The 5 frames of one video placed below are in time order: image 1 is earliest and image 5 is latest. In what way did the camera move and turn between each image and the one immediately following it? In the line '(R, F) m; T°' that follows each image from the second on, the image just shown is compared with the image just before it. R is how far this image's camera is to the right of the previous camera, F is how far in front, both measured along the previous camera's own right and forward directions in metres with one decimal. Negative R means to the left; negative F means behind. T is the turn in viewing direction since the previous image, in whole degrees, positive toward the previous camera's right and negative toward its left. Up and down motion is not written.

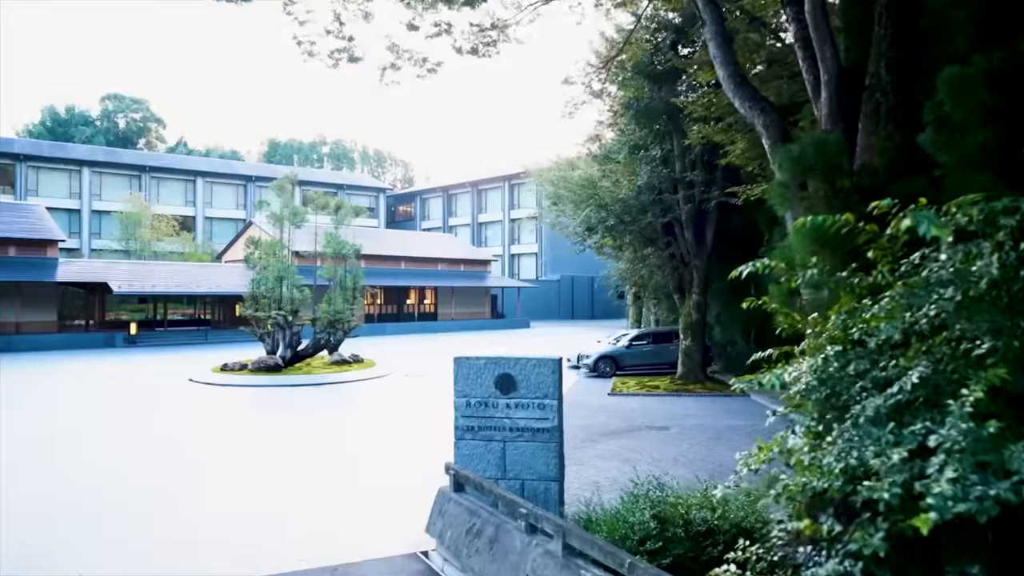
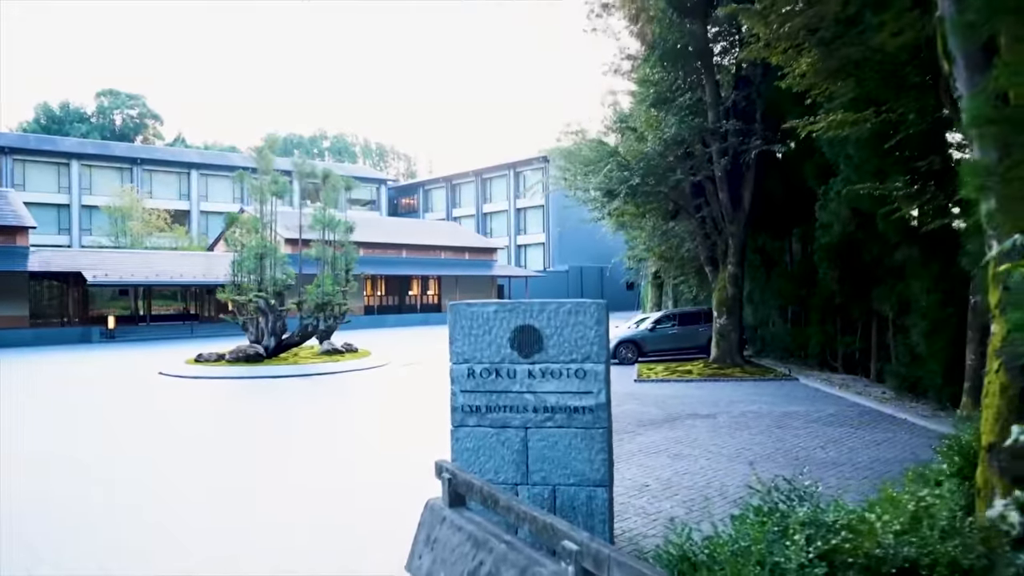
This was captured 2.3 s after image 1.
(-0.1, +2.3) m; 0°
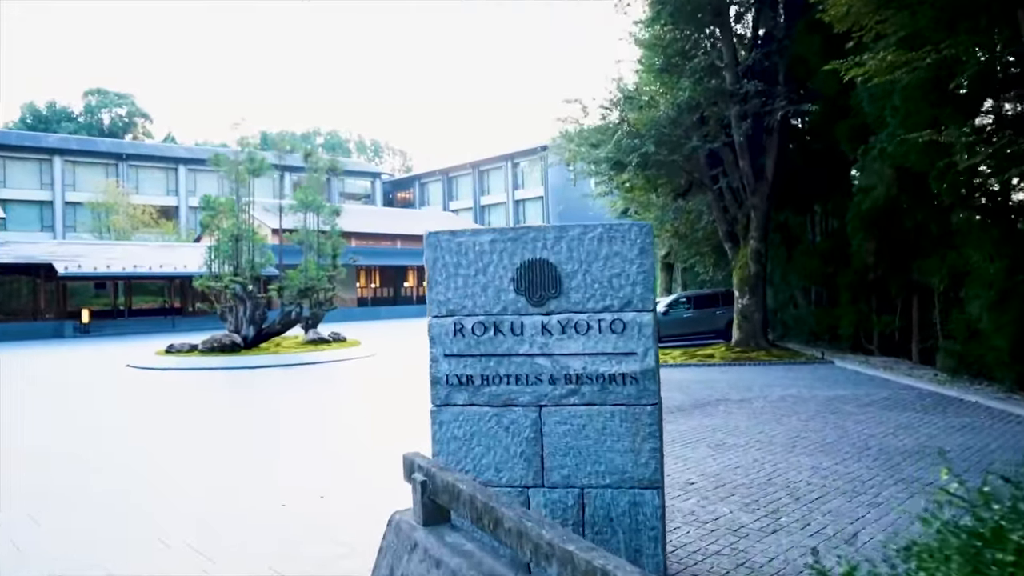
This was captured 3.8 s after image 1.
(0.0, +1.5) m; 0°
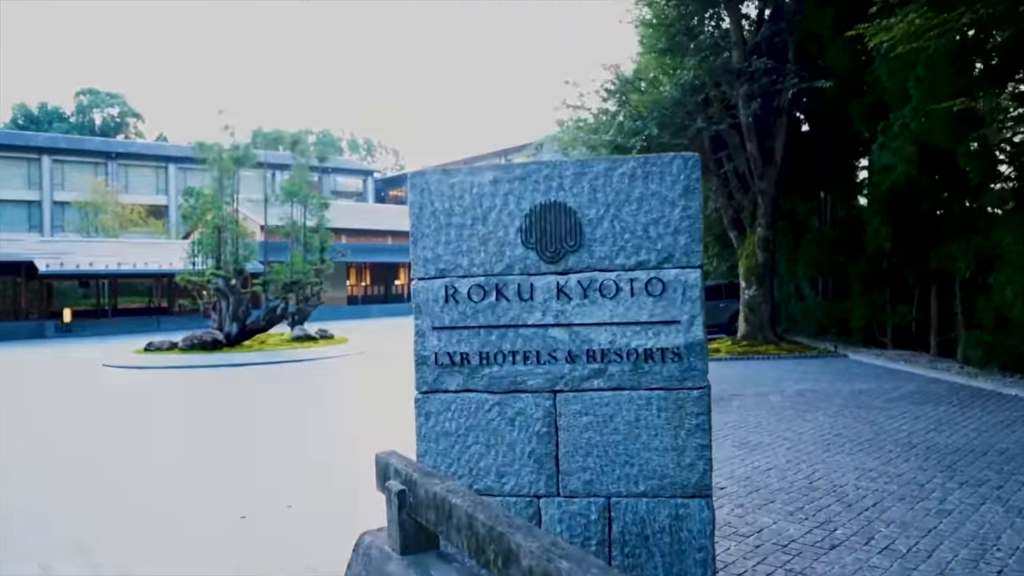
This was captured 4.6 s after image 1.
(0.0, +0.7) m; 0°
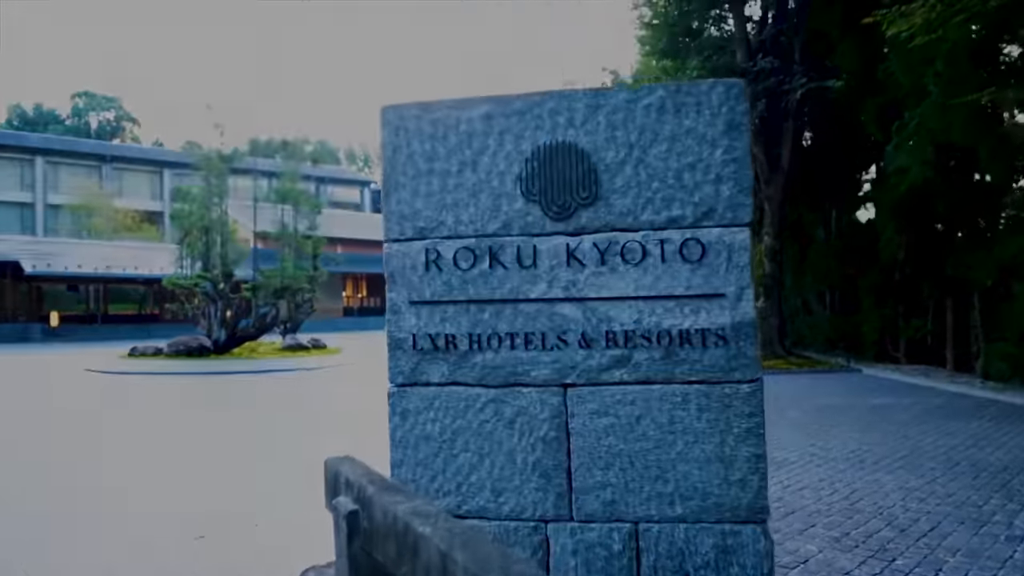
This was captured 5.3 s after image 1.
(0.0, +0.6) m; 0°
